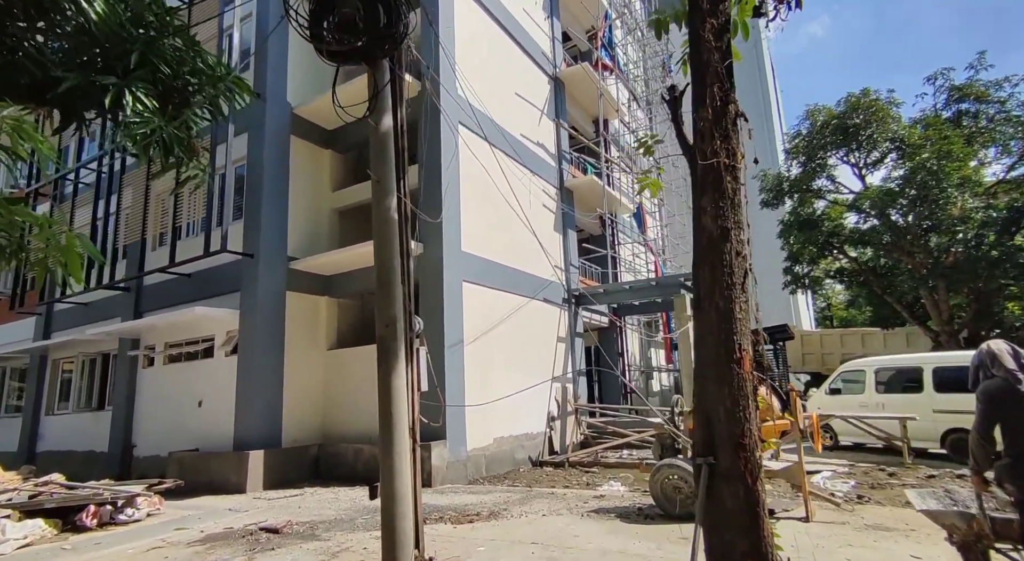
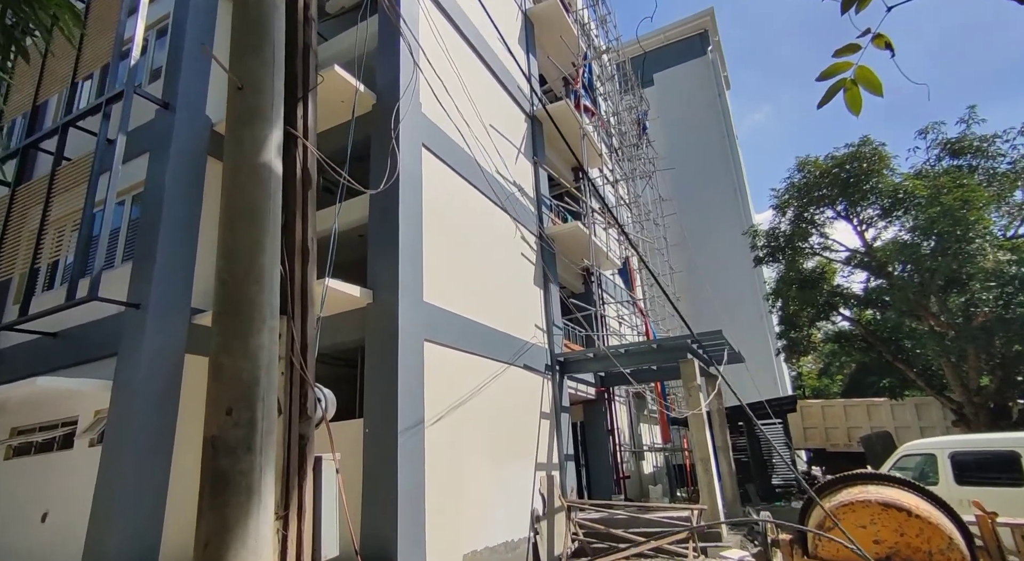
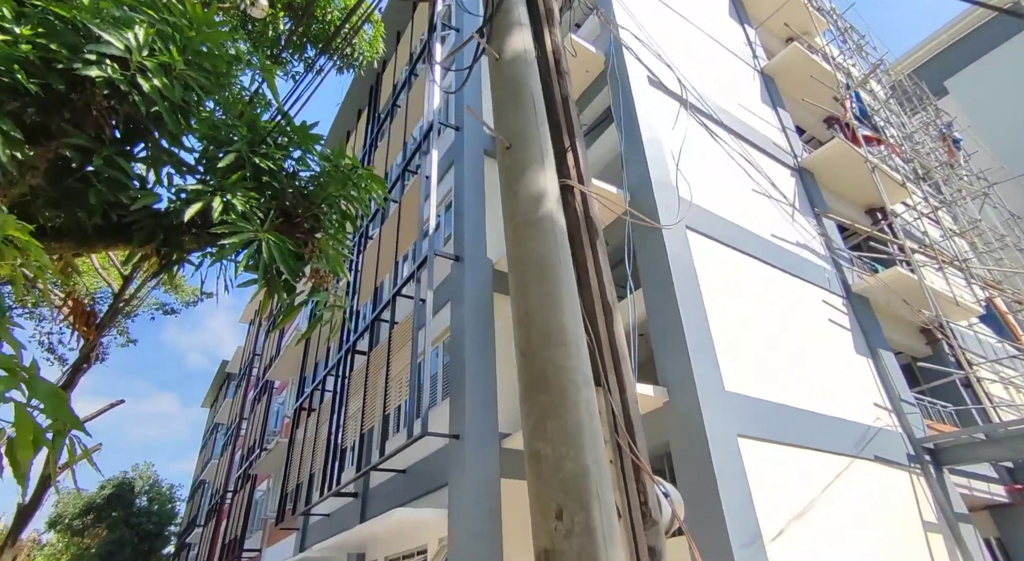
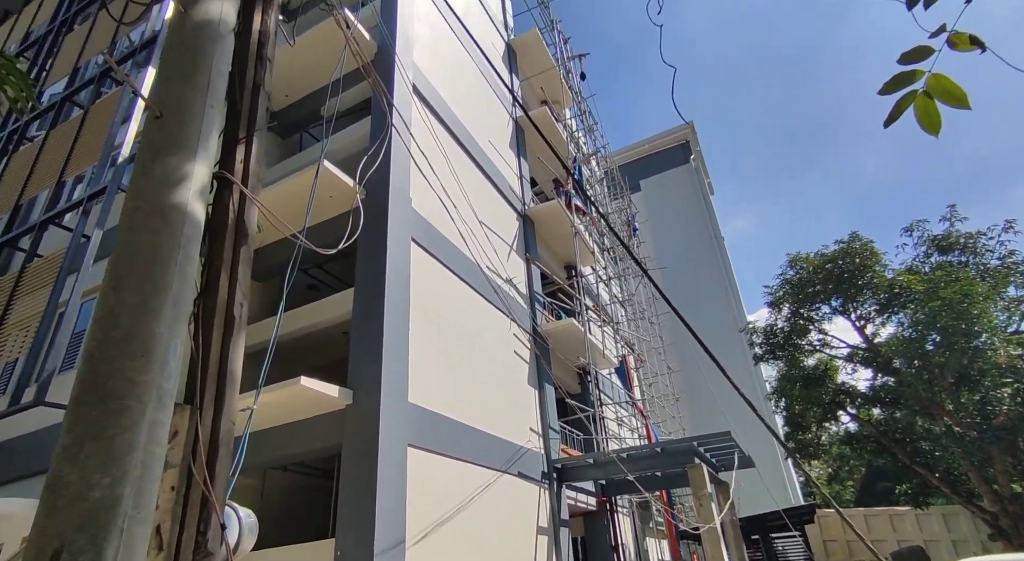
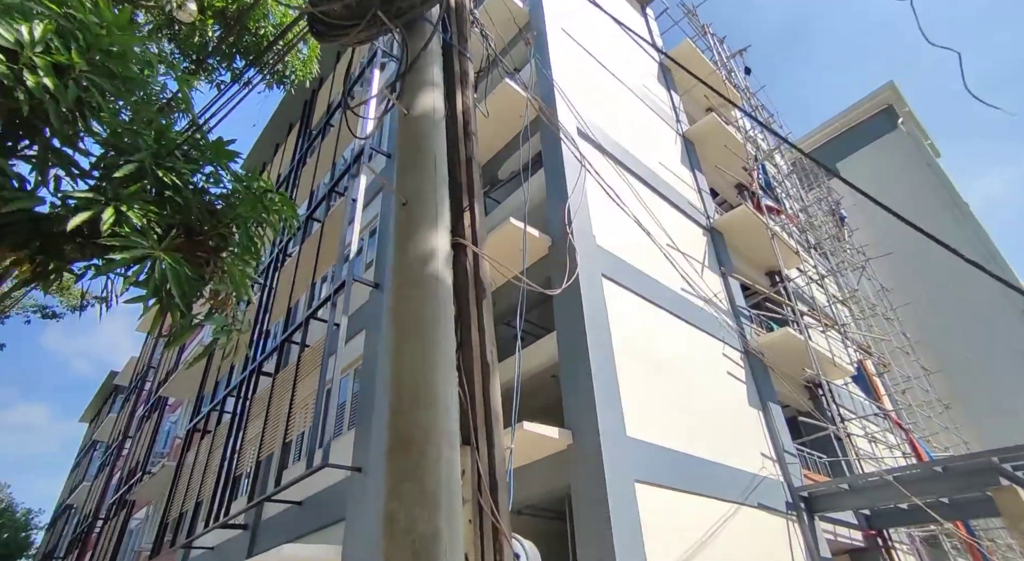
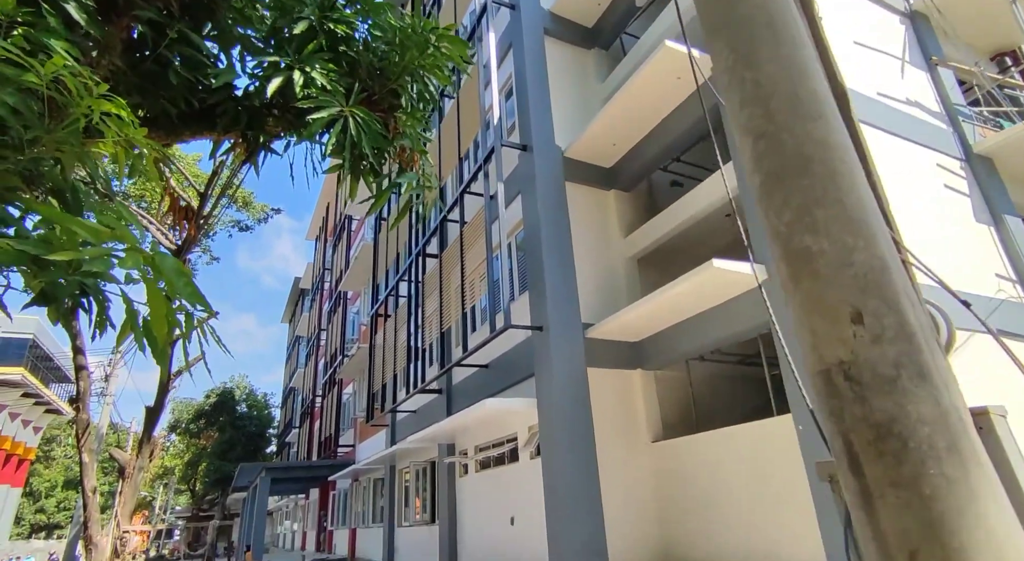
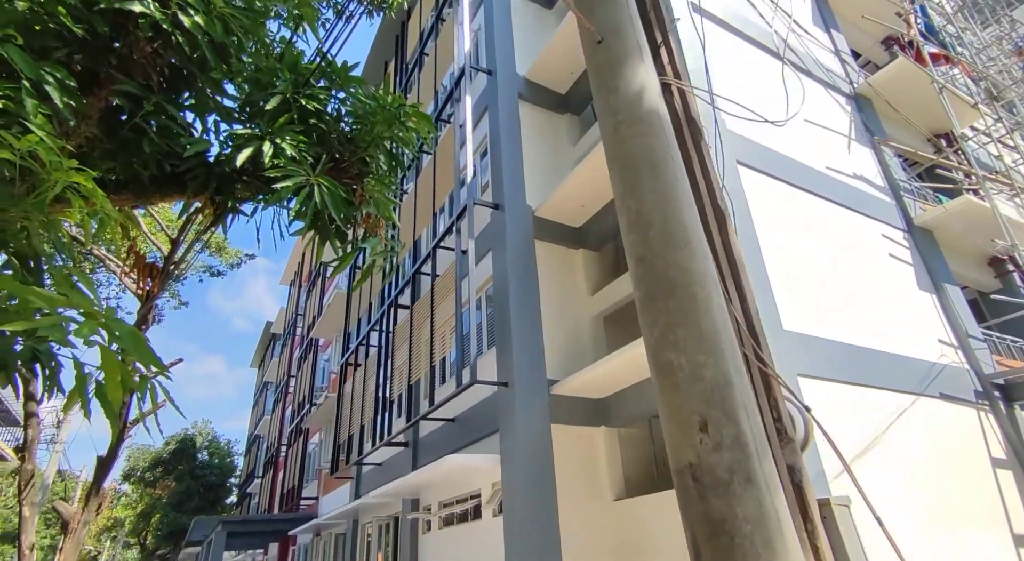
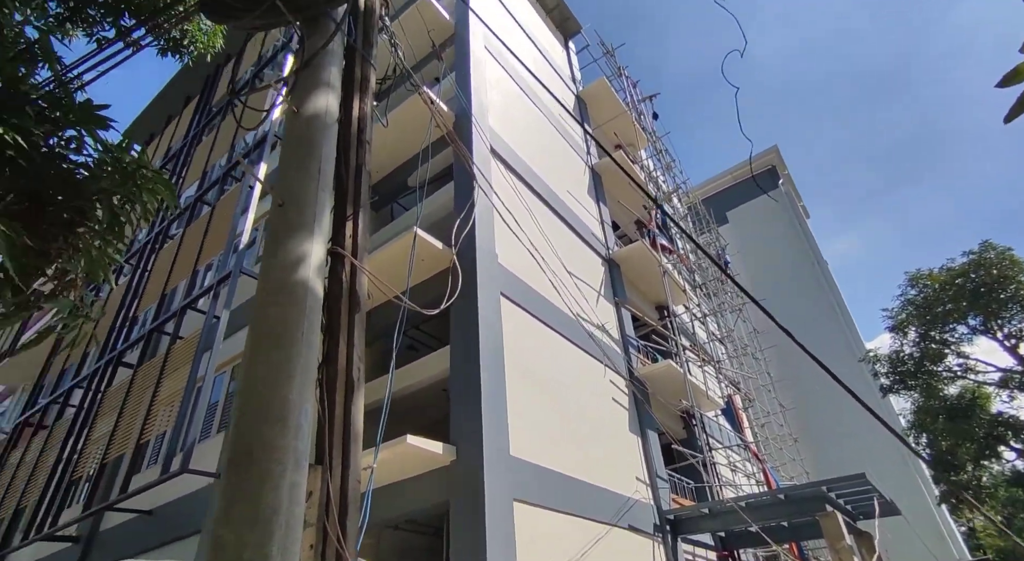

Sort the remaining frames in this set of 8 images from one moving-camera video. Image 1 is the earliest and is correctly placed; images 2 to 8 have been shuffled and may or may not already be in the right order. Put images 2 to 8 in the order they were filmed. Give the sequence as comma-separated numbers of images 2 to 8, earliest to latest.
2, 4, 8, 5, 3, 7, 6
